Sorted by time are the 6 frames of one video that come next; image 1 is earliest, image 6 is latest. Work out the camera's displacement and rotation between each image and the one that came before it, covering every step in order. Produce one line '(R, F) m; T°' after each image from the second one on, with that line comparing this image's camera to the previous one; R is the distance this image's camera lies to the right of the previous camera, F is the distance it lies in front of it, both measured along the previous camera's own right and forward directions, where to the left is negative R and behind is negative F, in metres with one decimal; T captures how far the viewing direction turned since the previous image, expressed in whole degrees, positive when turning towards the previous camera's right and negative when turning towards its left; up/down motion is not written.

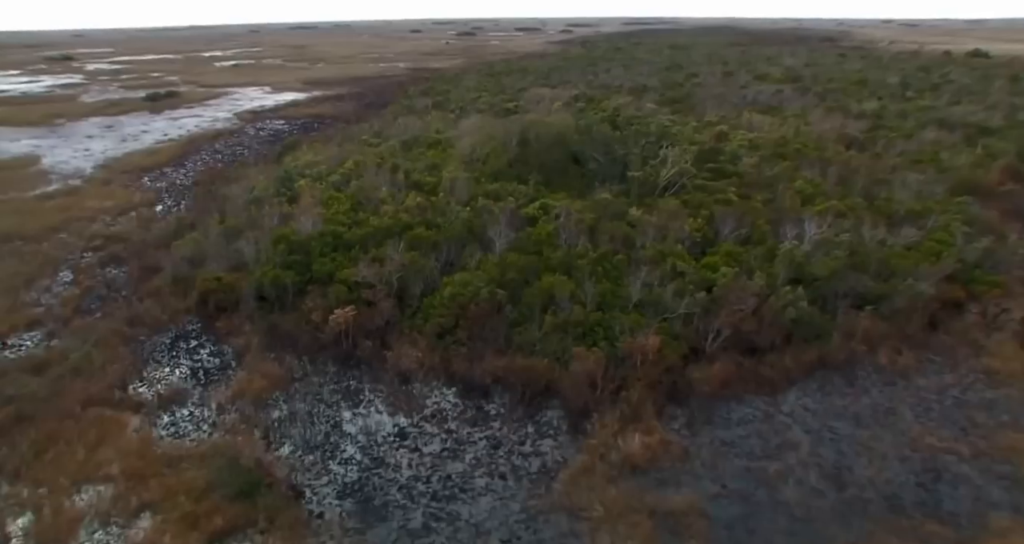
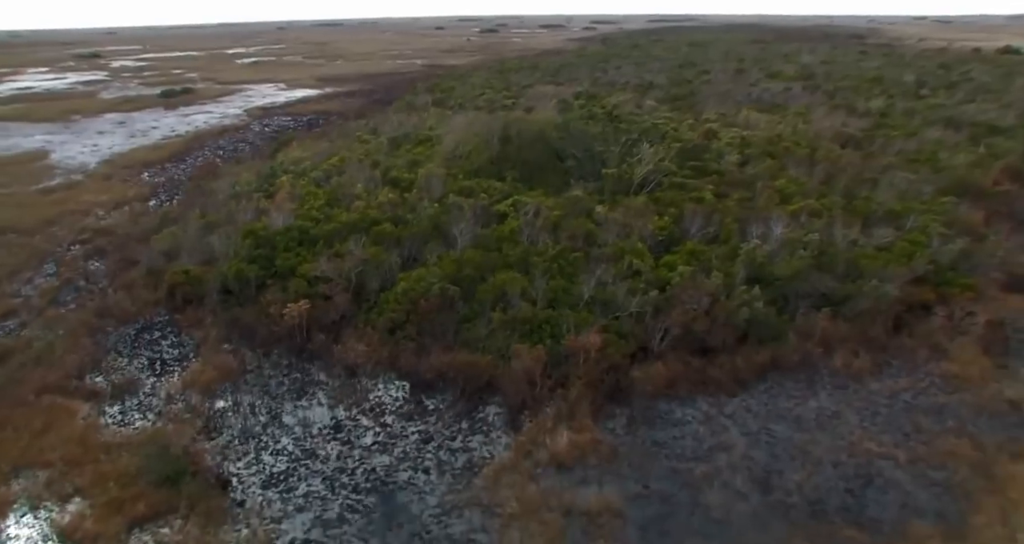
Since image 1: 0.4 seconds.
(+1.2, 0.0) m; -2°
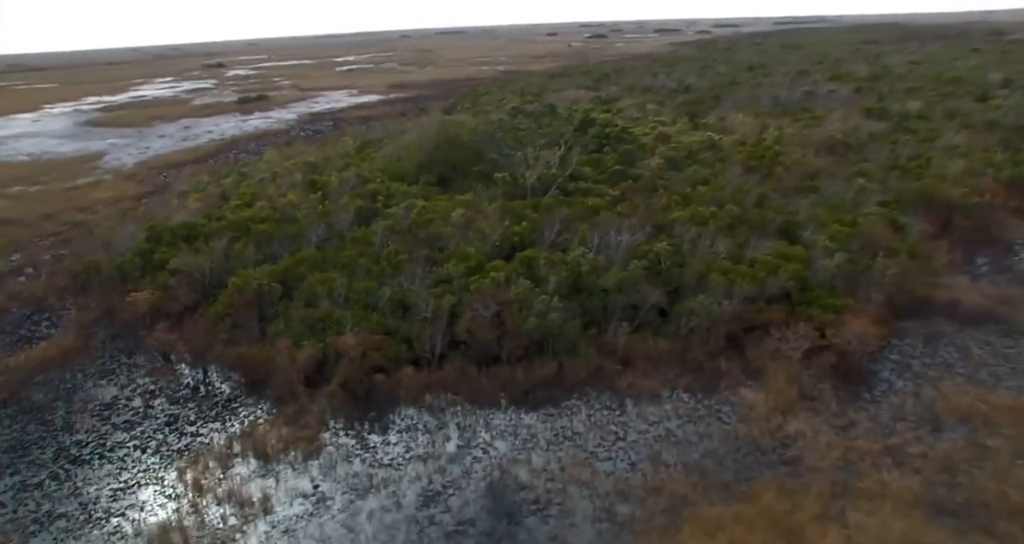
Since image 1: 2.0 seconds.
(+5.0, +0.5) m; -10°
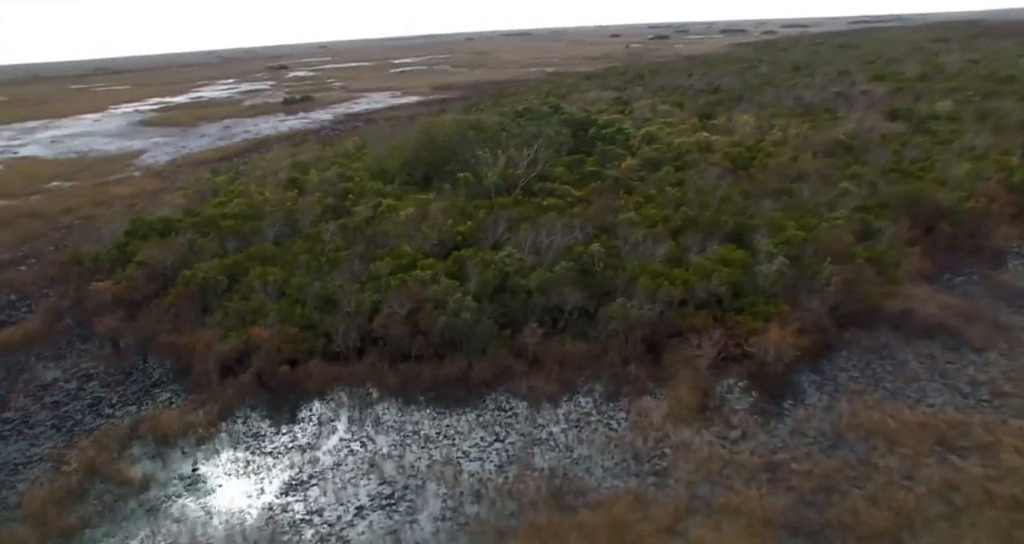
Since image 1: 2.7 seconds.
(+2.2, +0.1) m; -5°
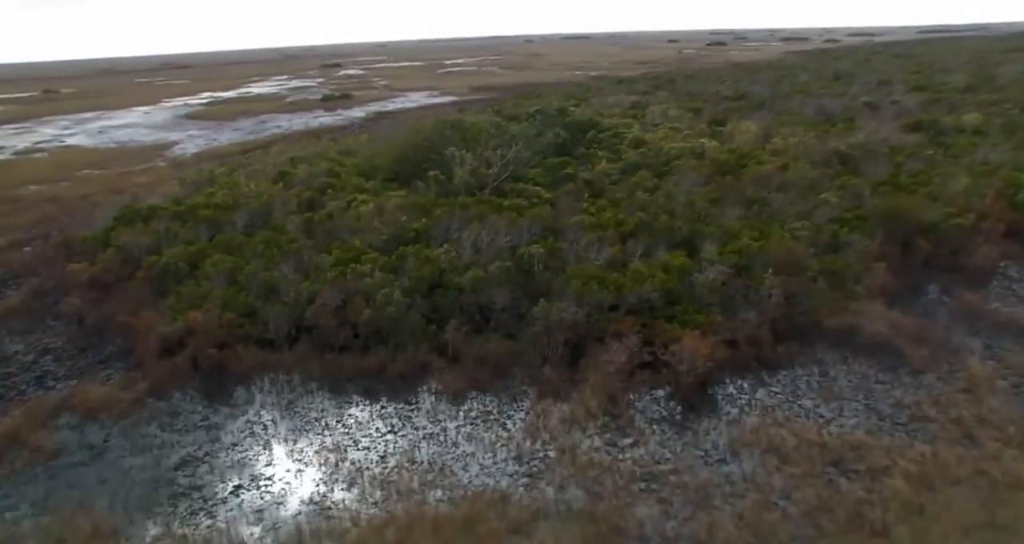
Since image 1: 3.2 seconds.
(+1.9, 0.0) m; -4°
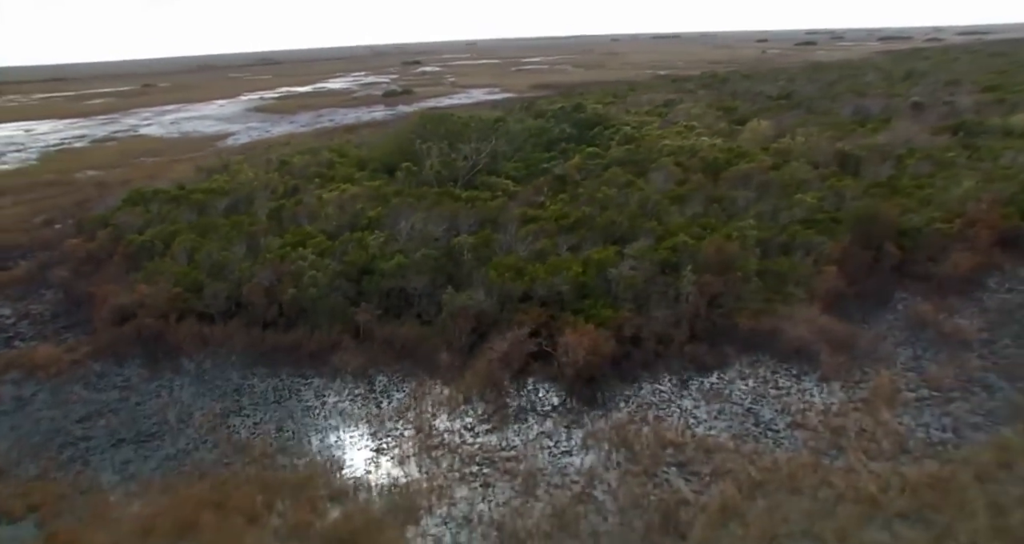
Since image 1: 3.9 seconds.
(+2.6, 0.0) m; -7°
